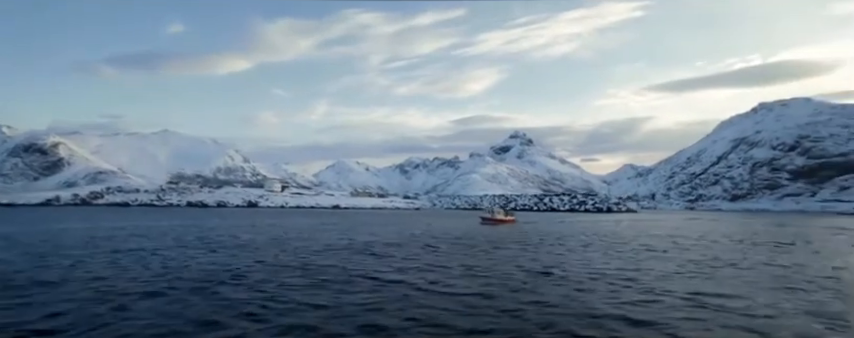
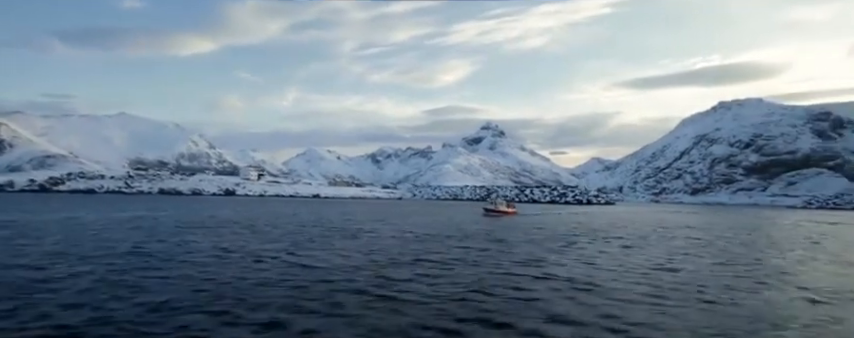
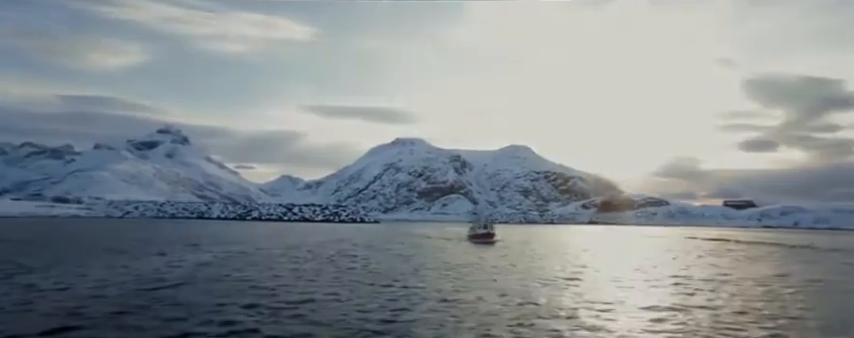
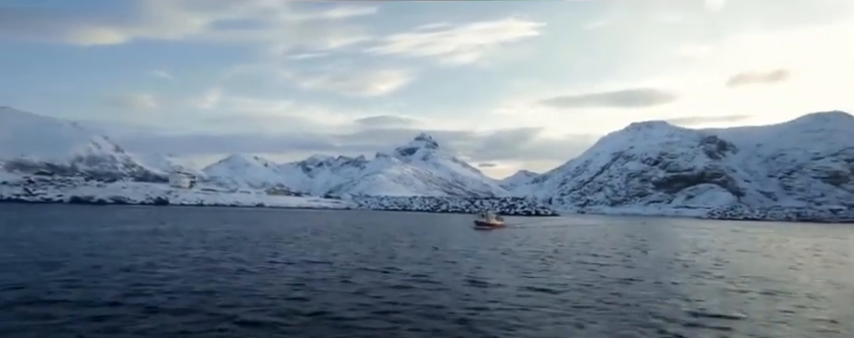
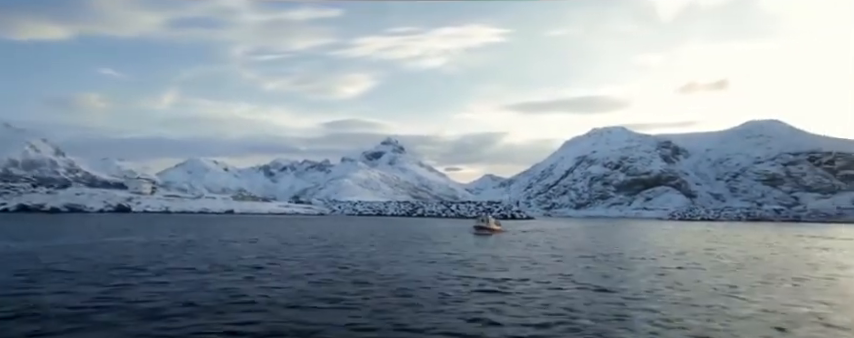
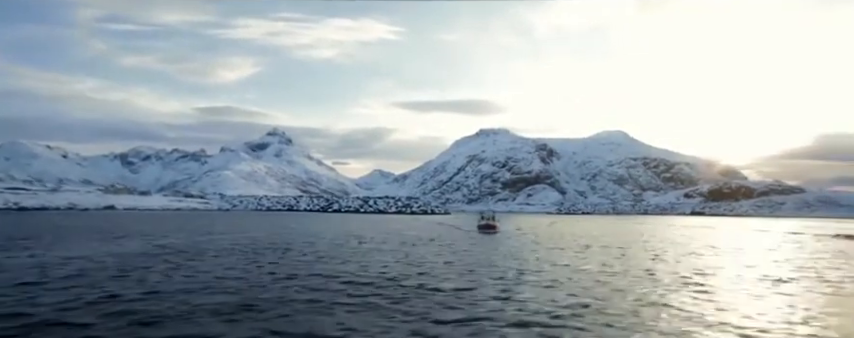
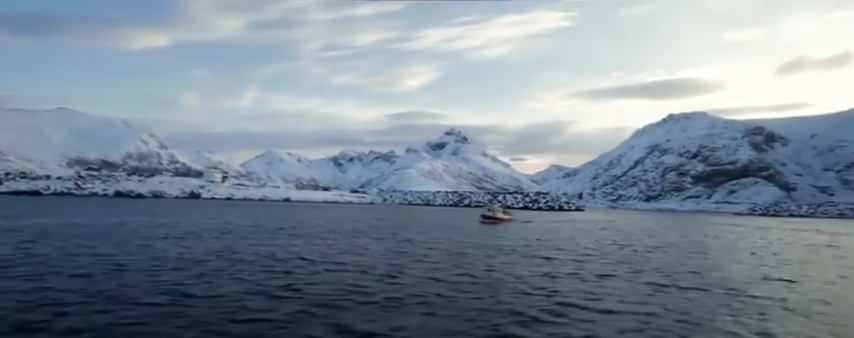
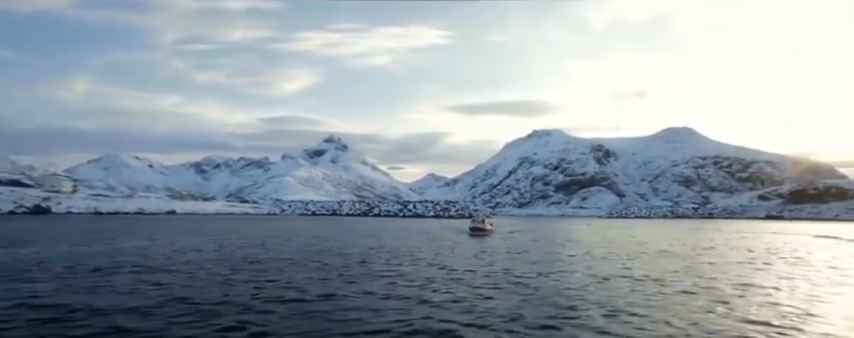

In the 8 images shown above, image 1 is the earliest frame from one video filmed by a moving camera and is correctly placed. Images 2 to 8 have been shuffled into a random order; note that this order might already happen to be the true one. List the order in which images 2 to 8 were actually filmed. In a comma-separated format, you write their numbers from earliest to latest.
2, 7, 4, 5, 8, 6, 3
